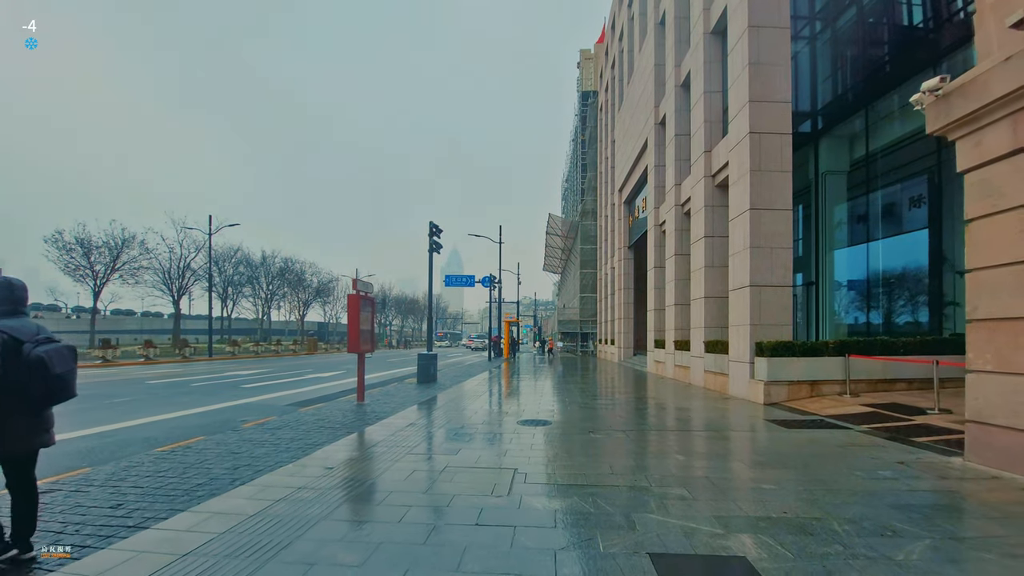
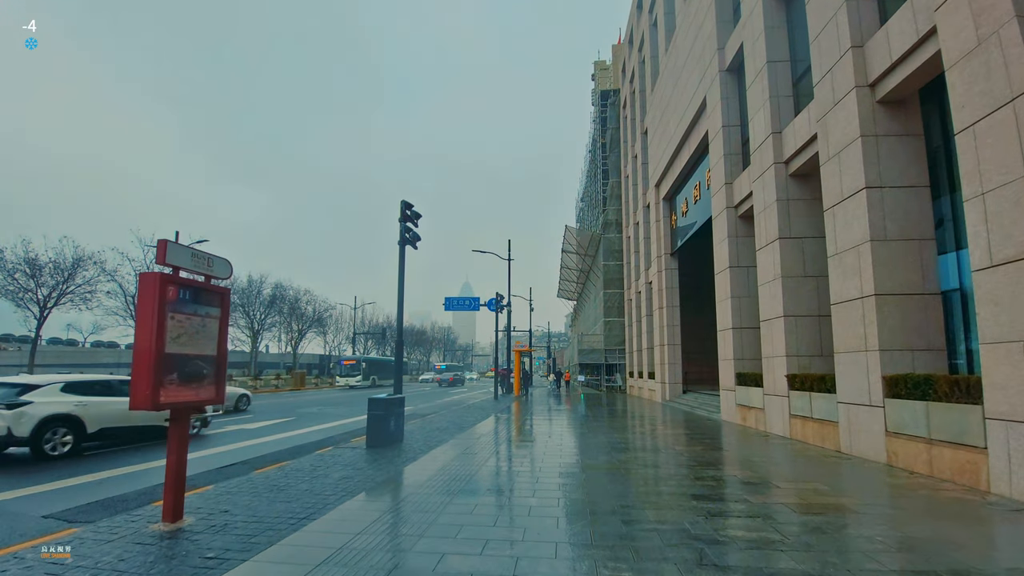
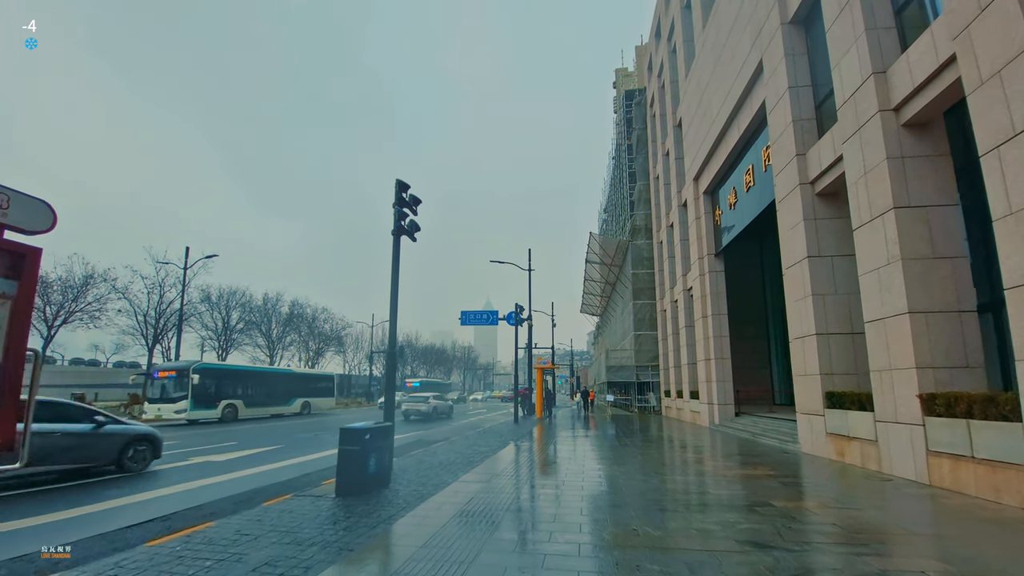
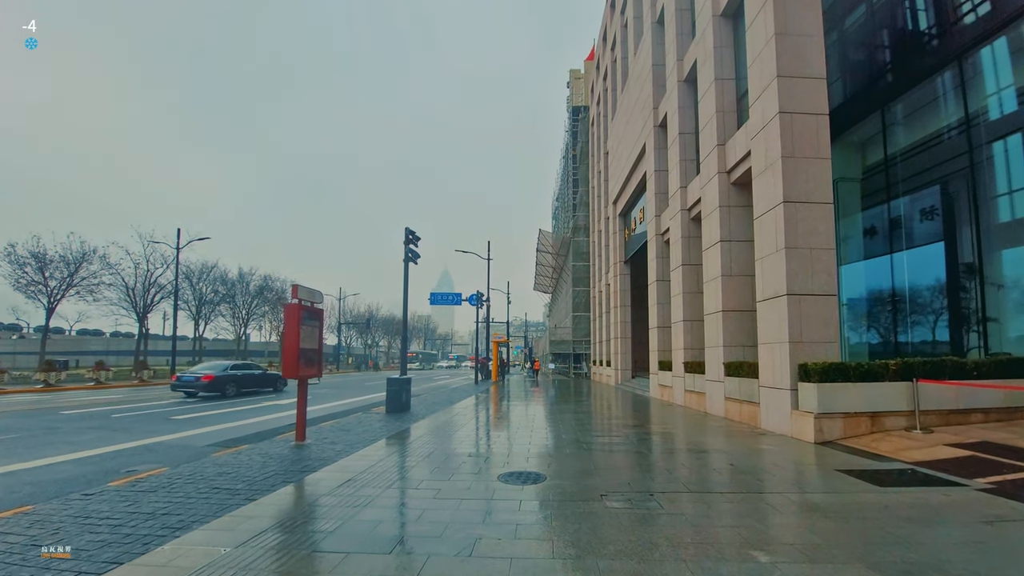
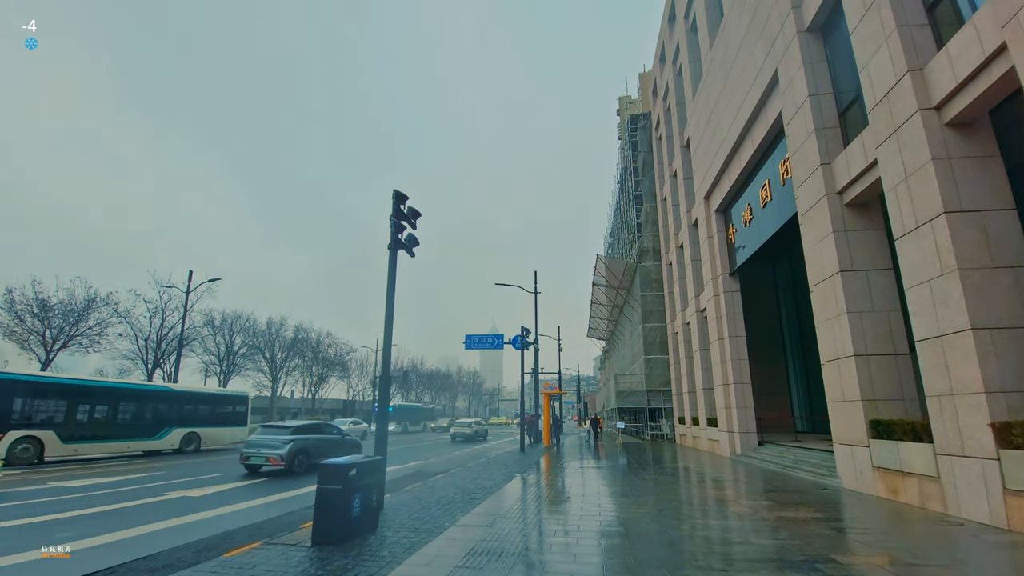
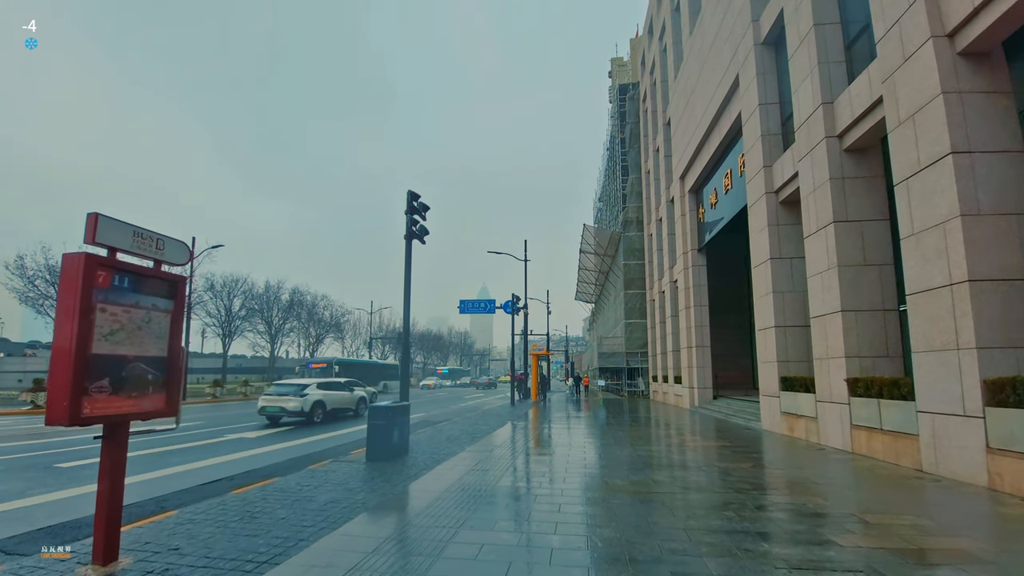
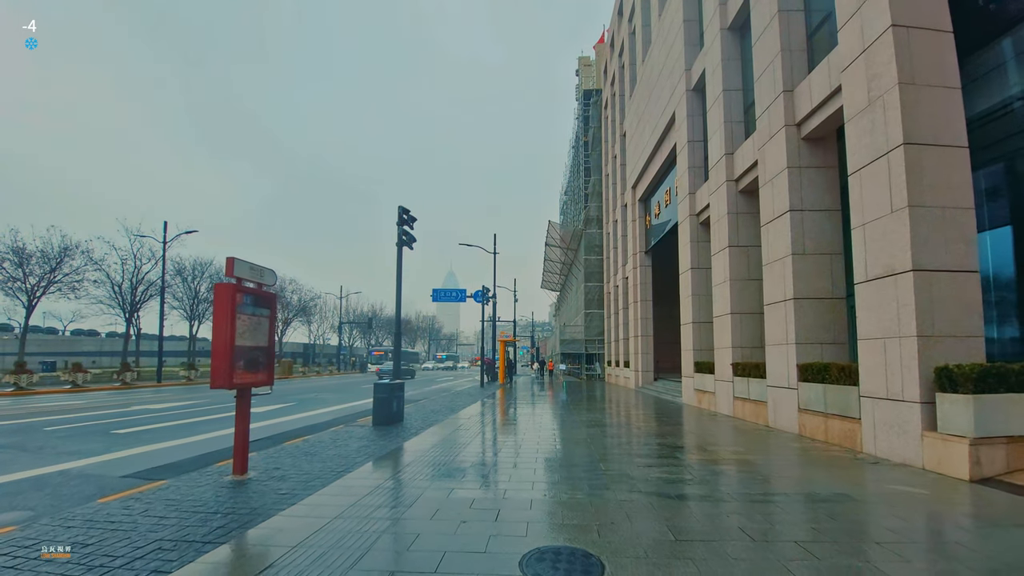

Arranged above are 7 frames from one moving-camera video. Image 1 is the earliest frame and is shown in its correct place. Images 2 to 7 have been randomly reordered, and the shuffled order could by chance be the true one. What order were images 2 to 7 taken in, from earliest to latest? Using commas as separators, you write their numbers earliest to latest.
4, 7, 2, 6, 3, 5
